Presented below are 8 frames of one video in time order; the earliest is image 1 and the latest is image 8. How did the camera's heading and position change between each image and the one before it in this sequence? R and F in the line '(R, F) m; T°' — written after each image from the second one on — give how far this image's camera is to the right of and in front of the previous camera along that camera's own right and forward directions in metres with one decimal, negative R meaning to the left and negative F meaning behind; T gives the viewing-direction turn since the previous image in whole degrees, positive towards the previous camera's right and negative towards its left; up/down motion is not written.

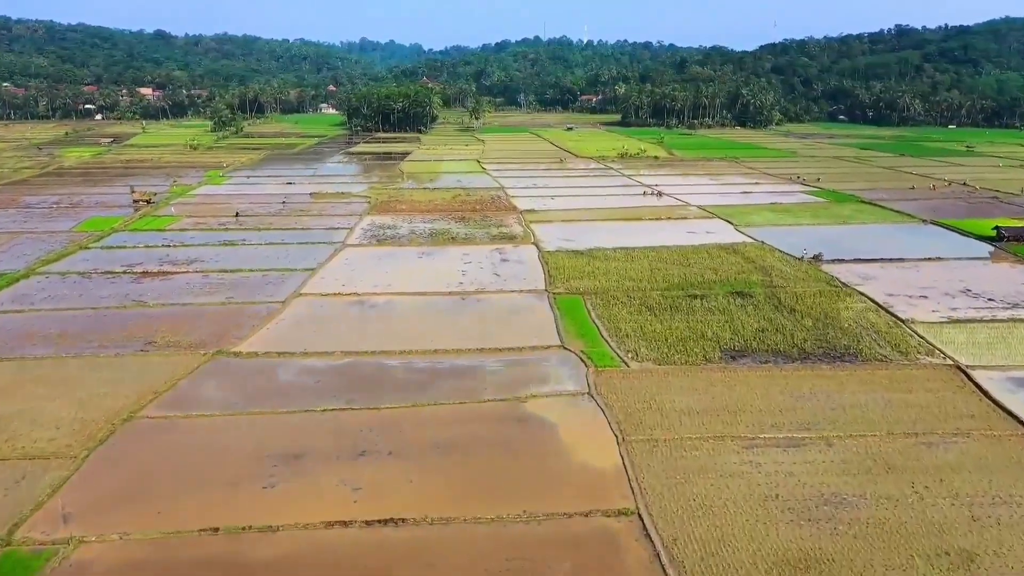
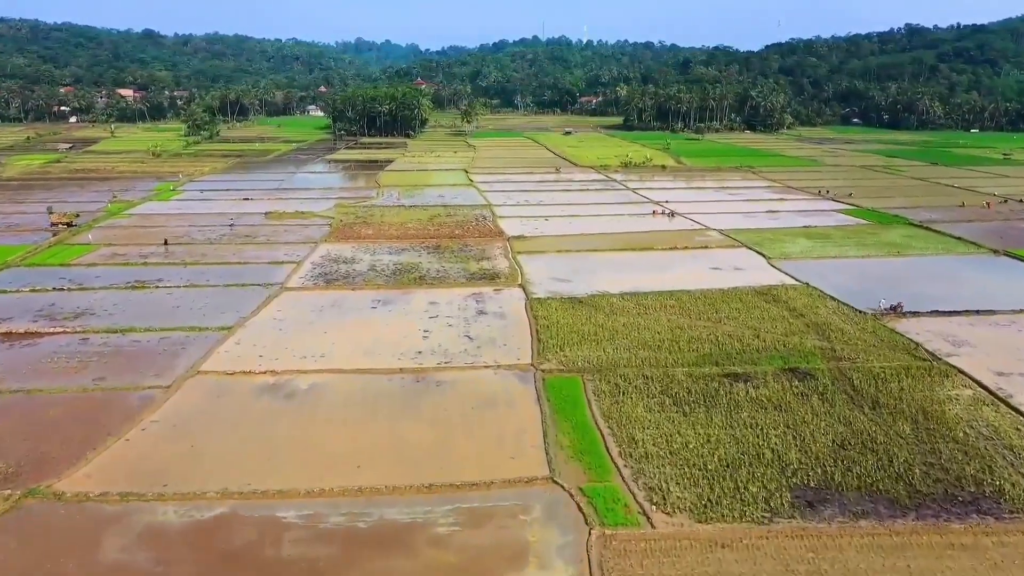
(+0.5, +5.6) m; 0°
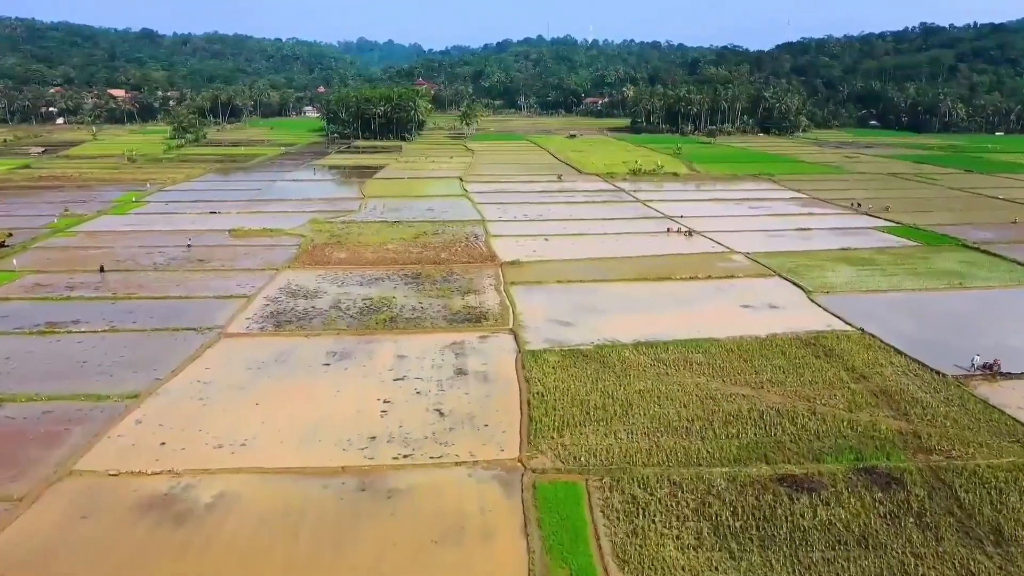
(+0.4, +4.0) m; 0°
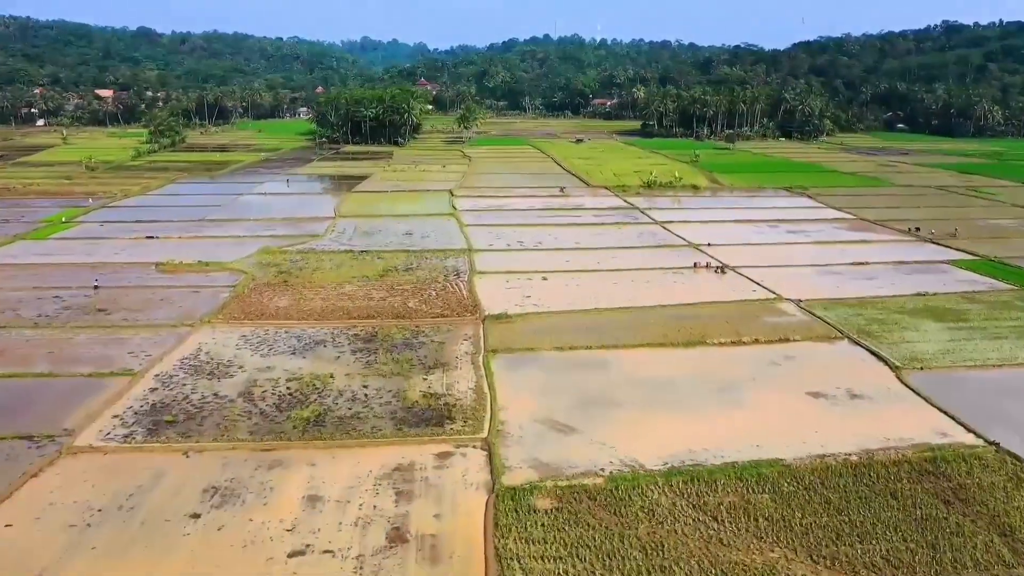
(+0.5, +5.7) m; -1°
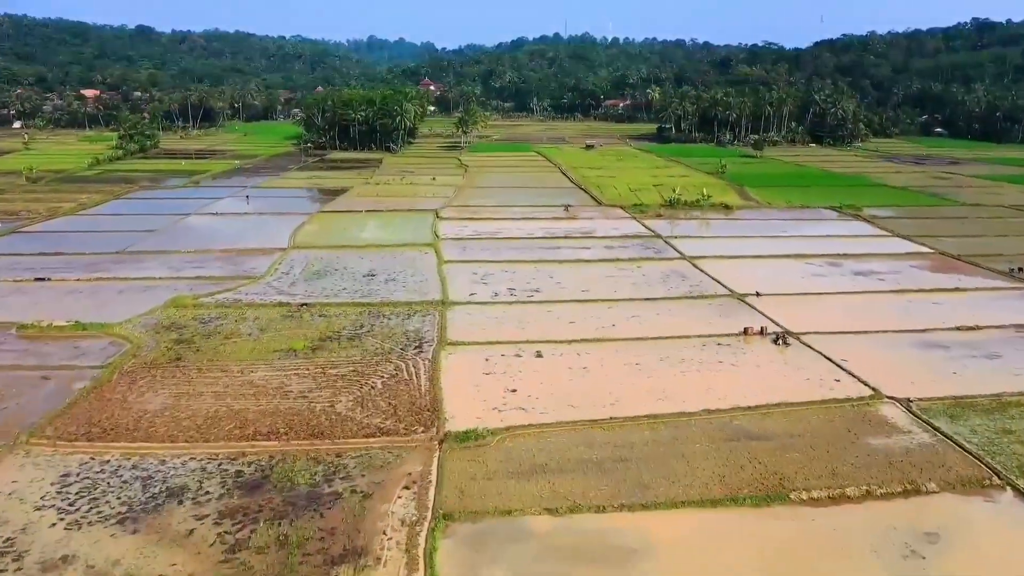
(+0.6, +6.6) m; -1°
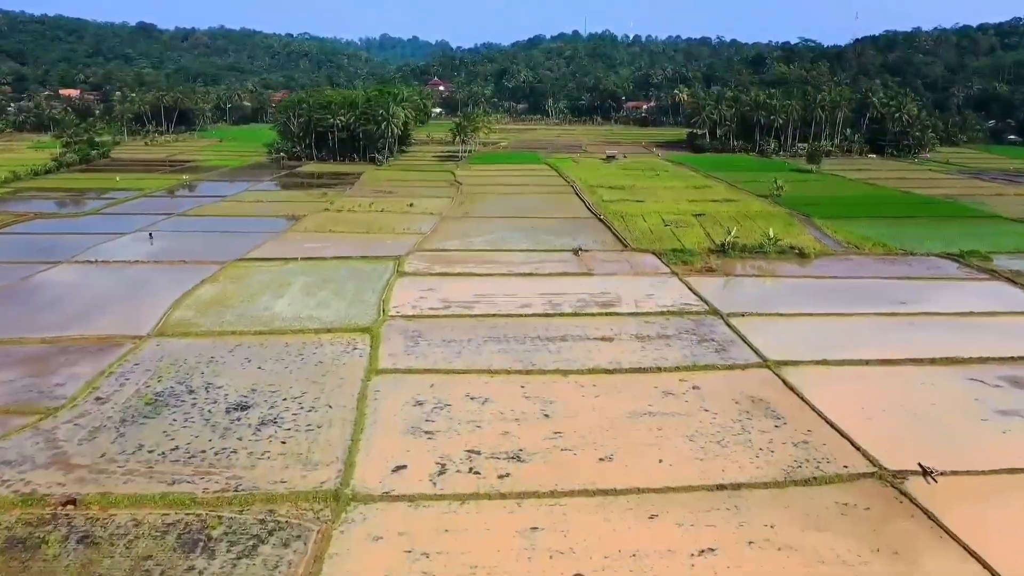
(+0.9, +9.9) m; -1°
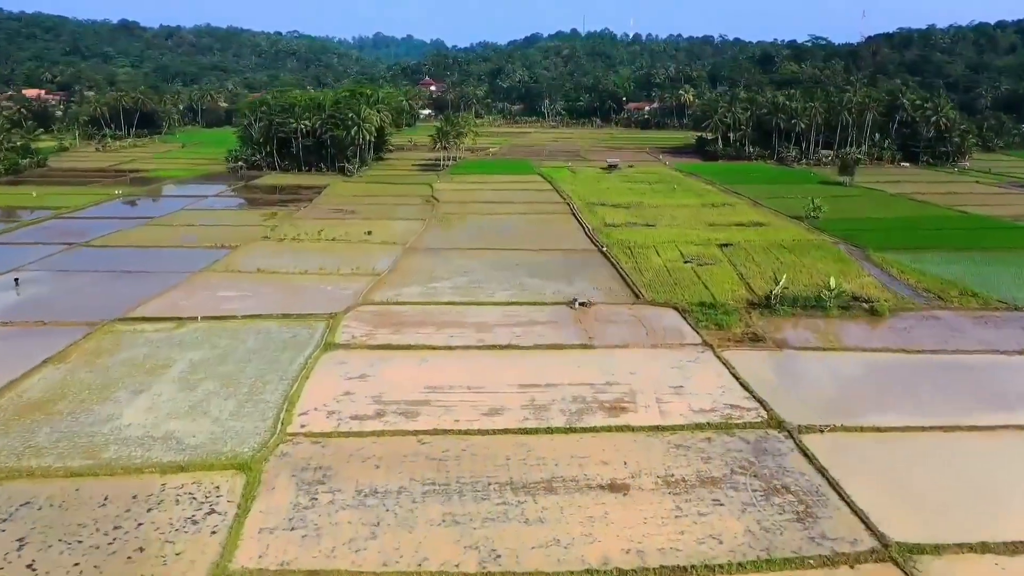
(+0.6, +6.7) m; 0°
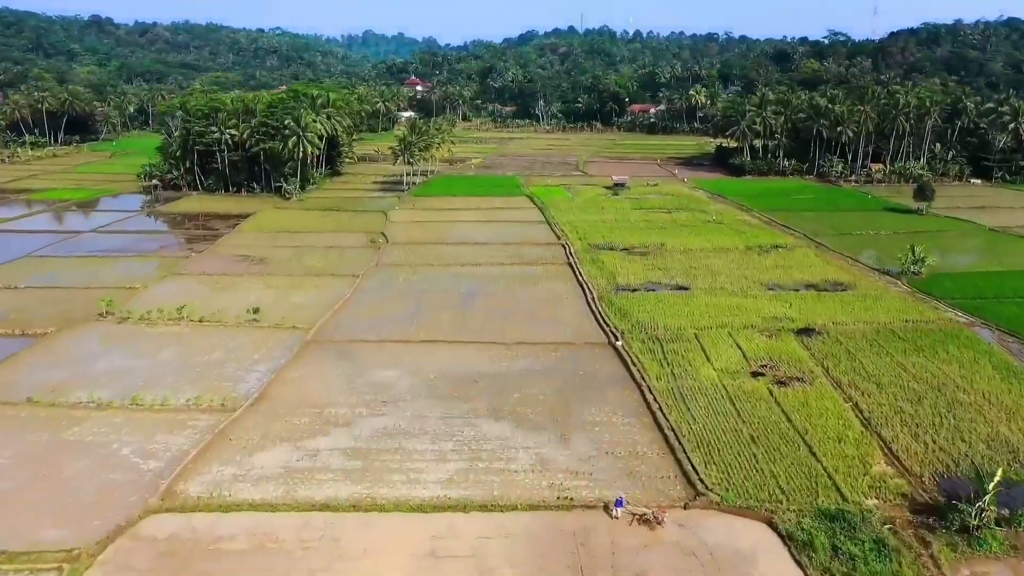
(+0.8, +10.2) m; 0°
